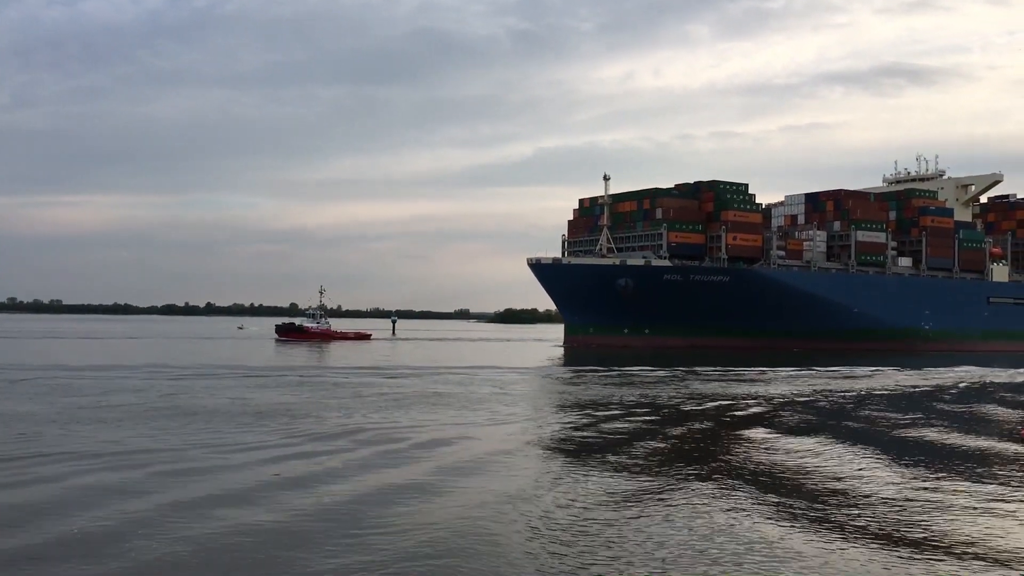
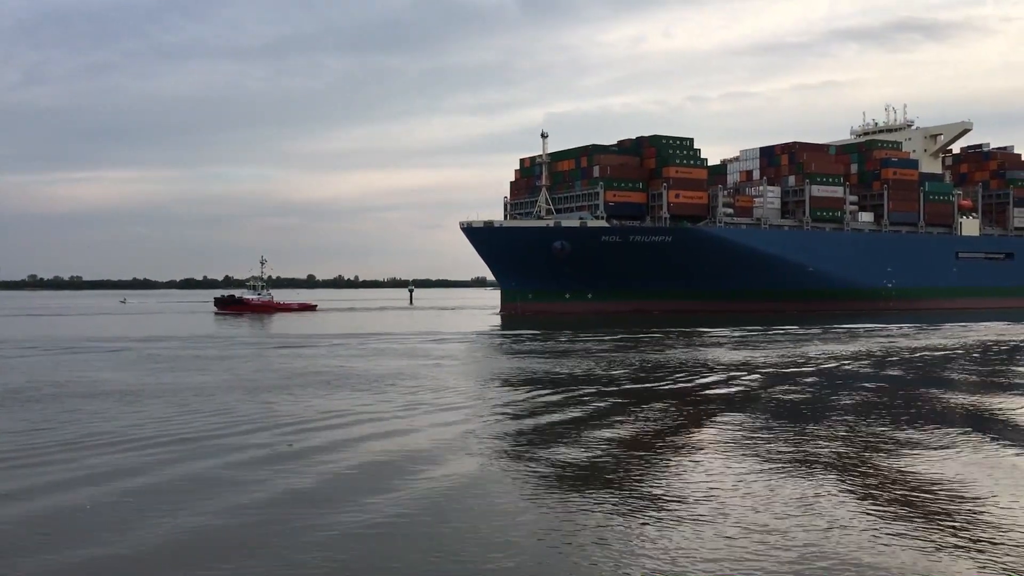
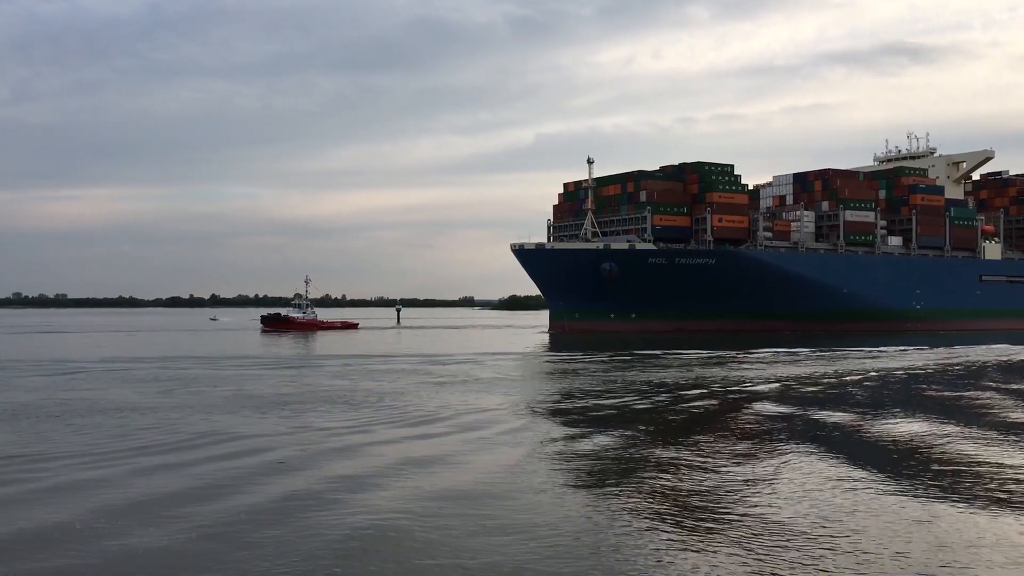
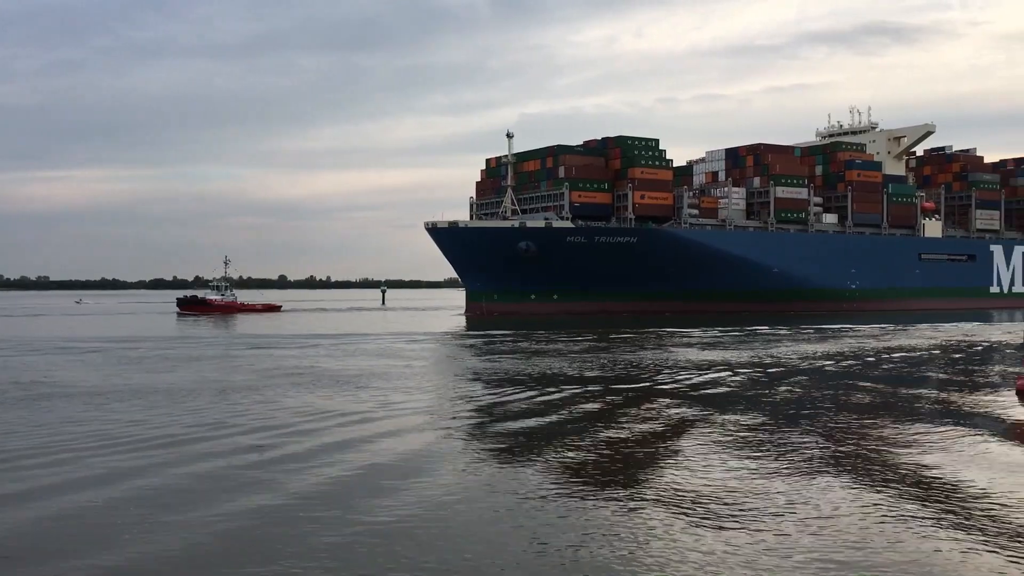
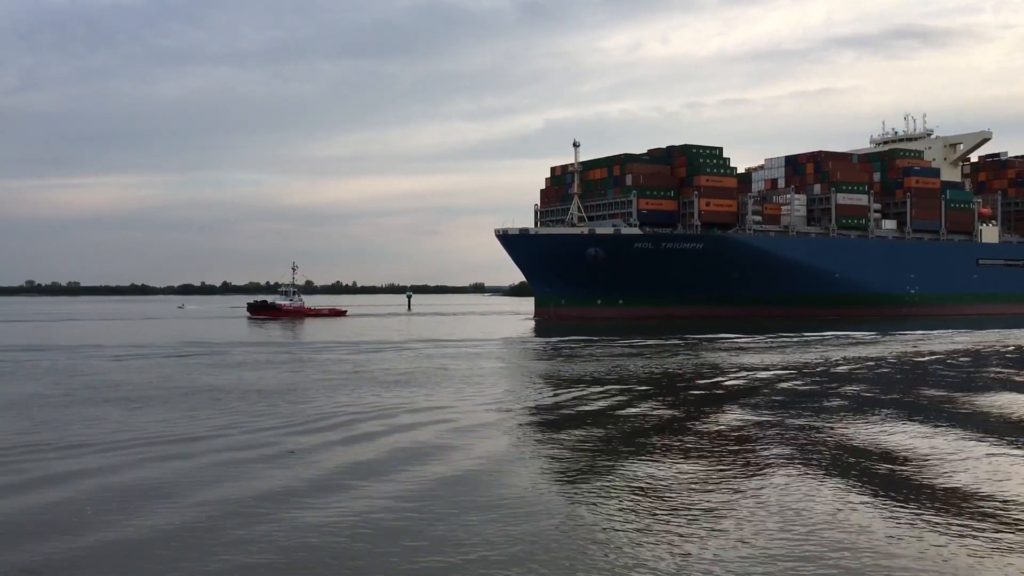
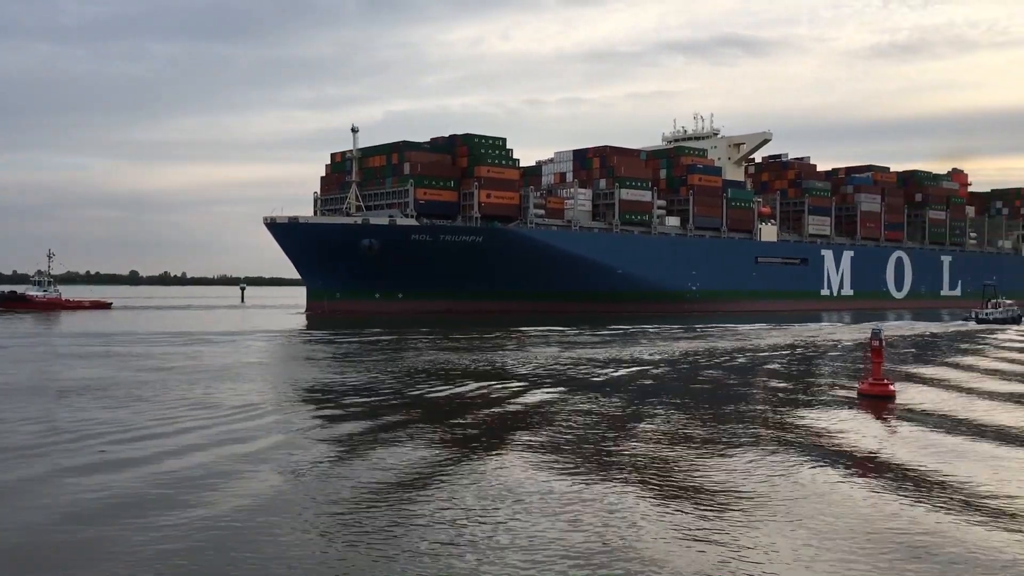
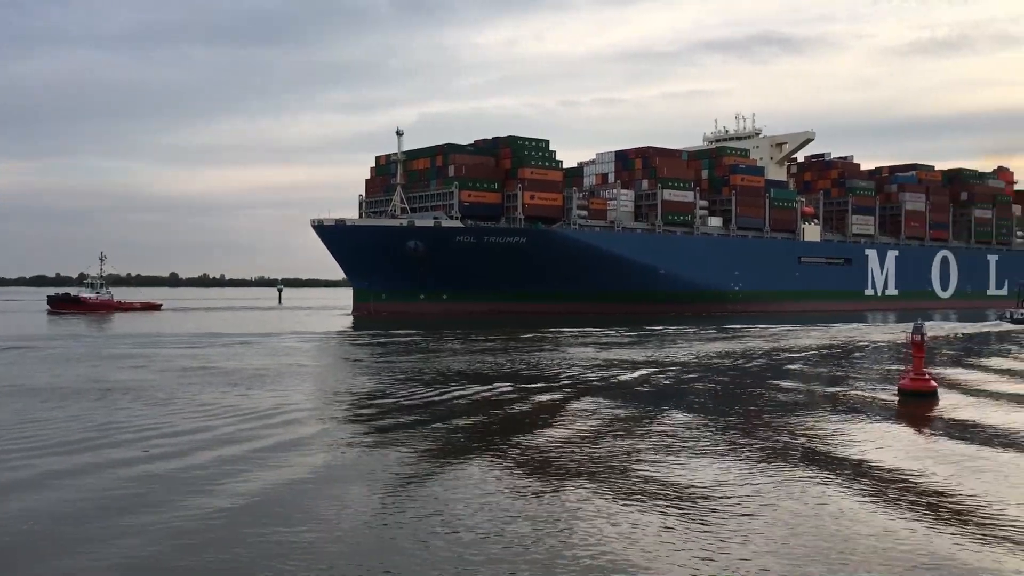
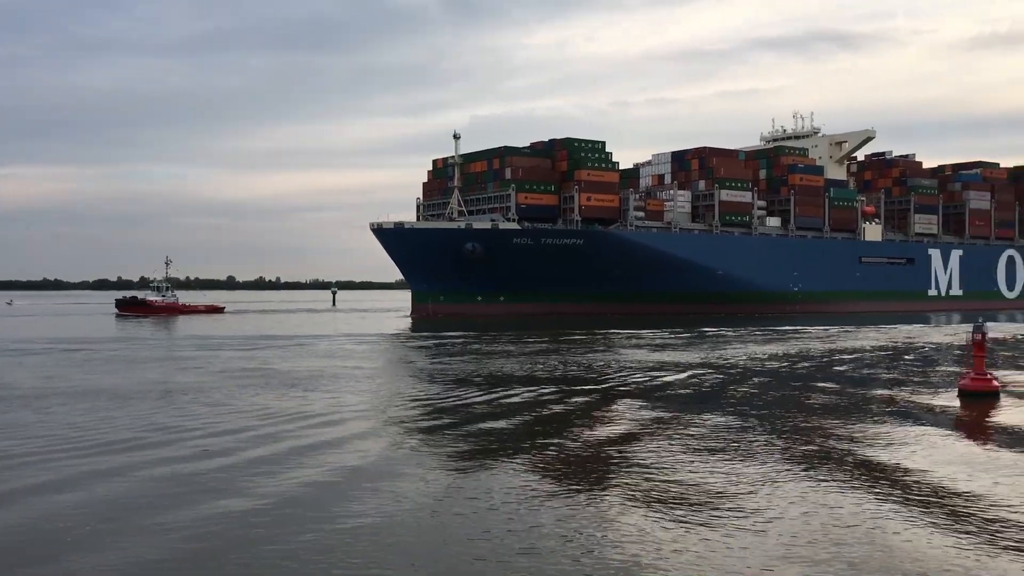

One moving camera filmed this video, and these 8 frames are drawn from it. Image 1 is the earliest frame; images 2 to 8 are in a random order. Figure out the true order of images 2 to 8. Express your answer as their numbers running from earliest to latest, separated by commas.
3, 5, 2, 4, 8, 7, 6
